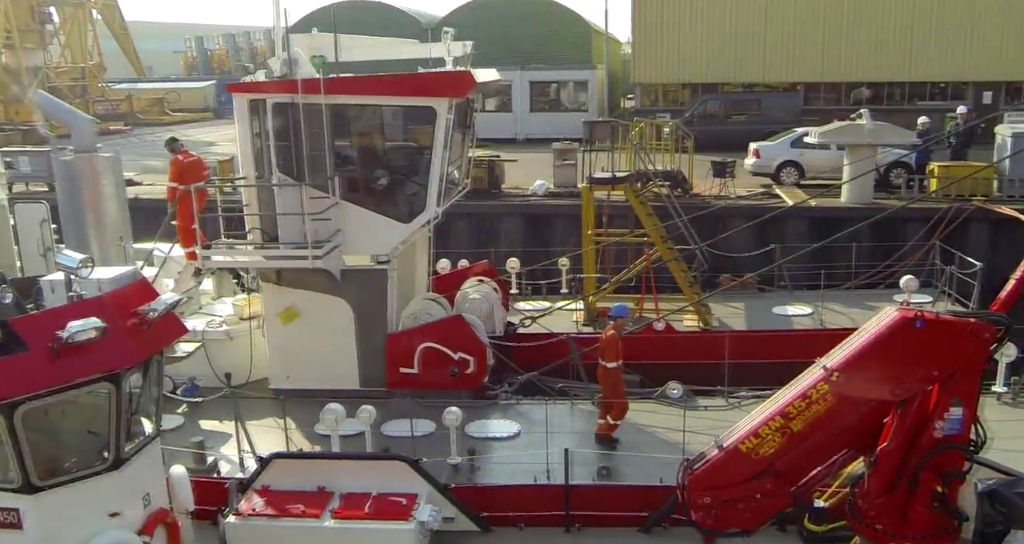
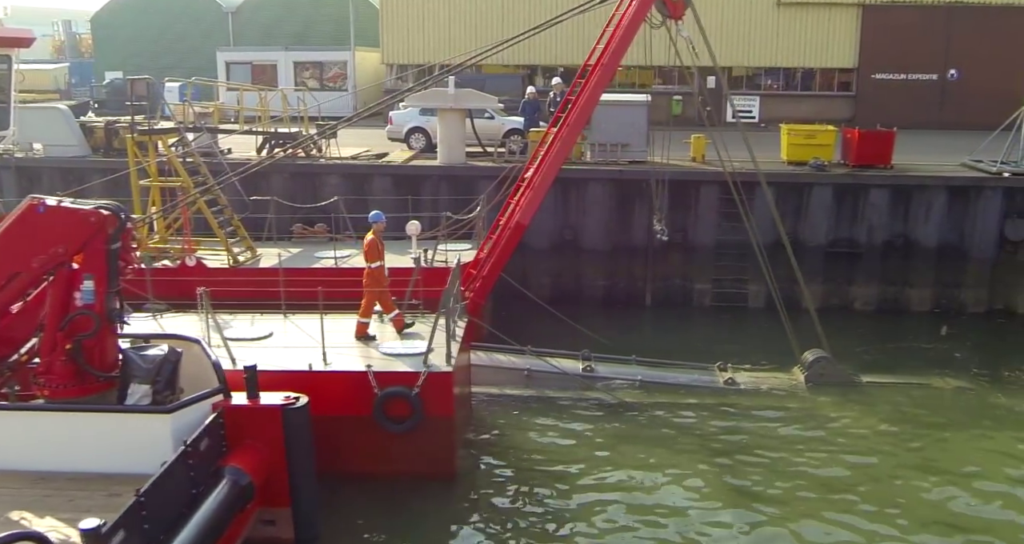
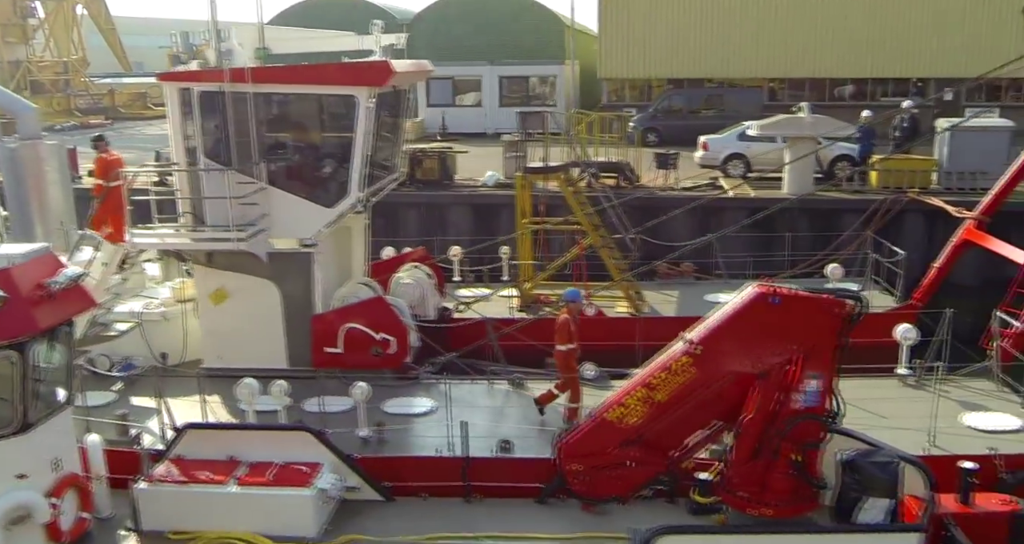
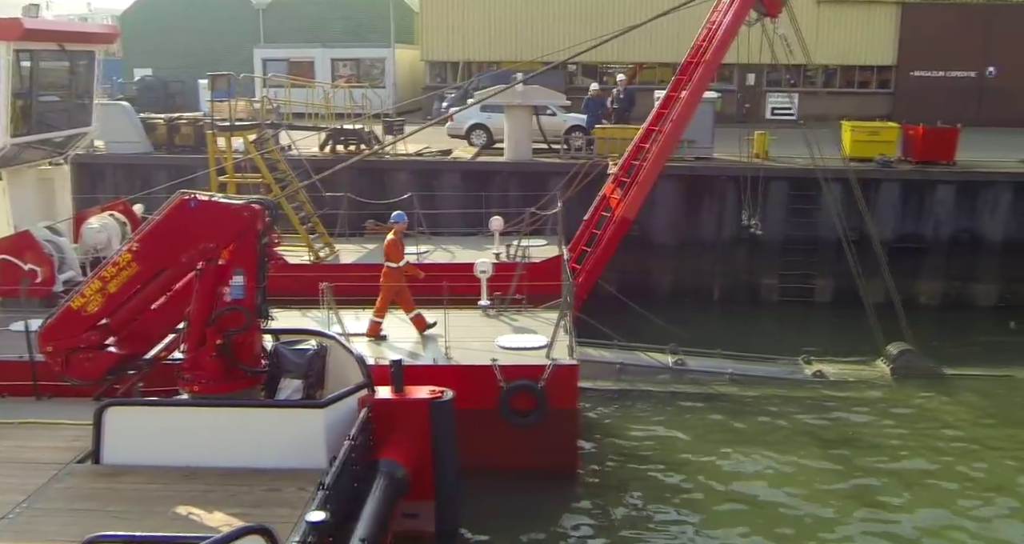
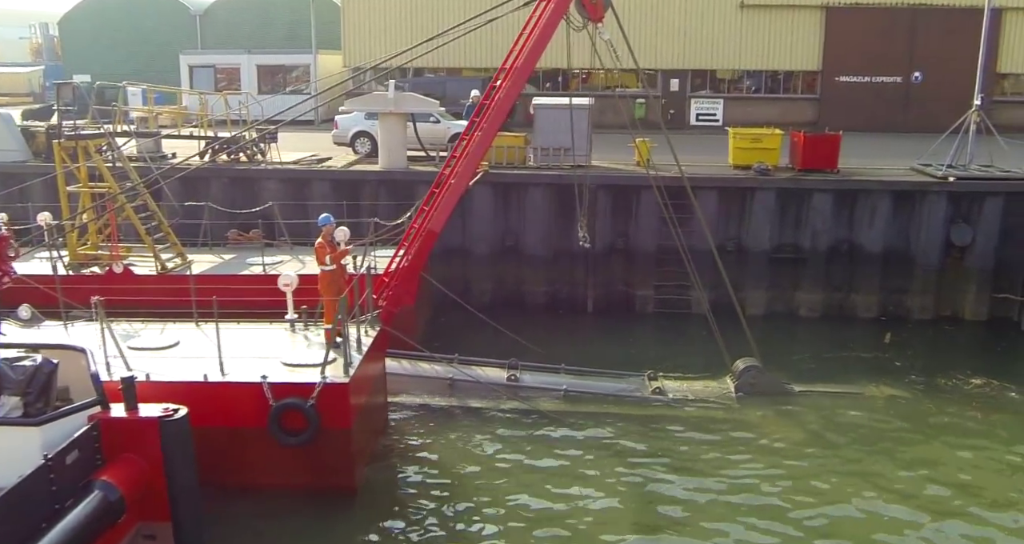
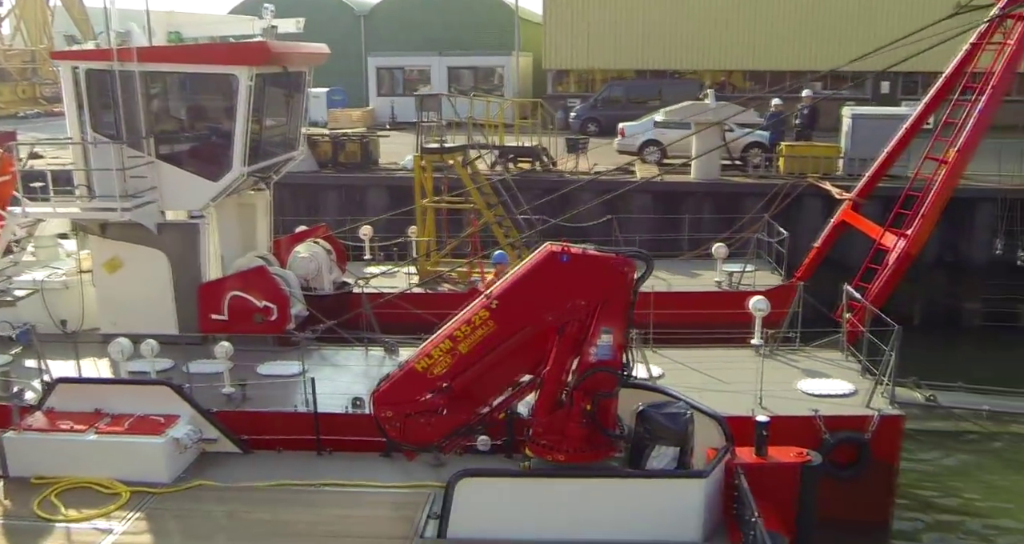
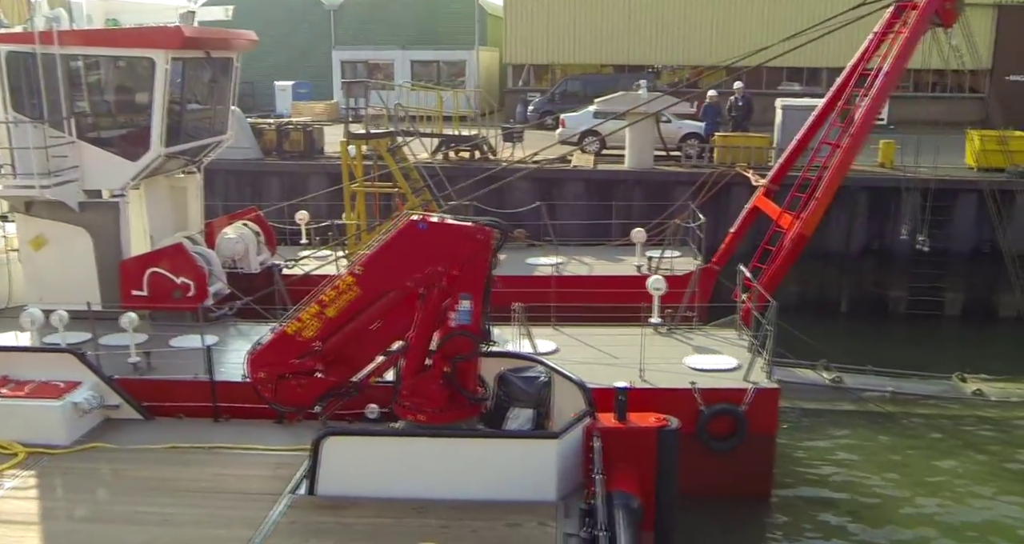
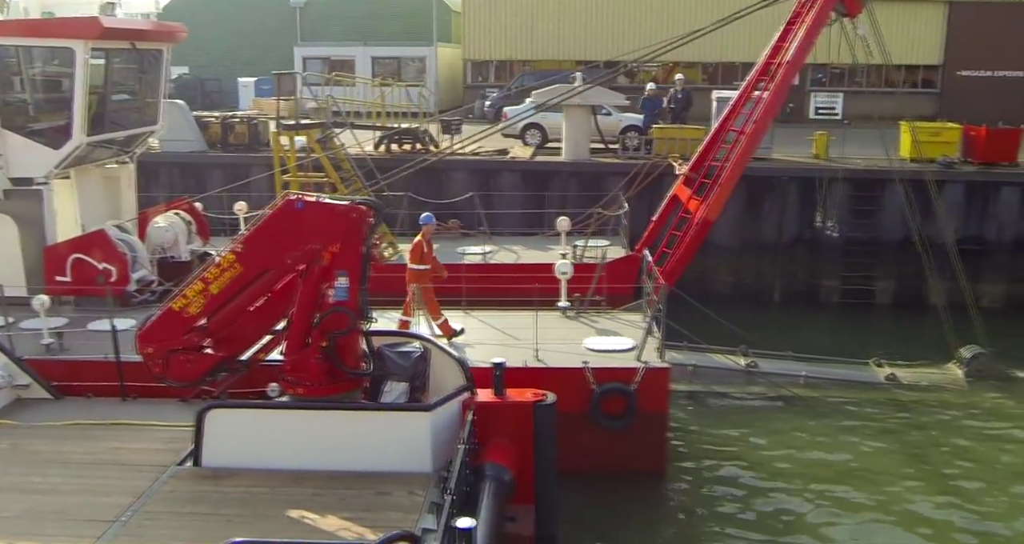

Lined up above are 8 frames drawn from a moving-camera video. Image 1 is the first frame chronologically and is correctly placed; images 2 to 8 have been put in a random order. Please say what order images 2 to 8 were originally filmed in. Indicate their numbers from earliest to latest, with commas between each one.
3, 6, 7, 8, 4, 2, 5
